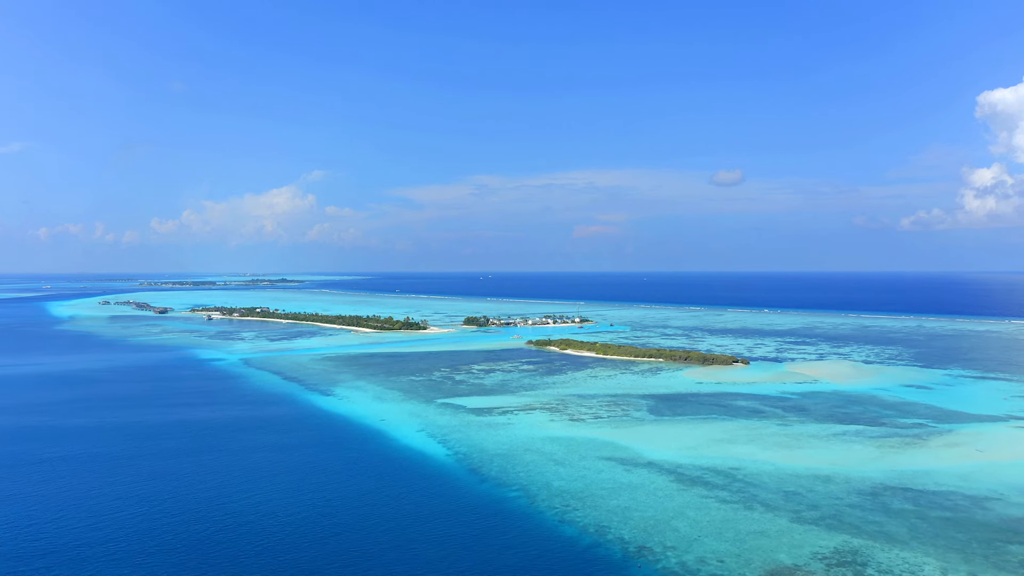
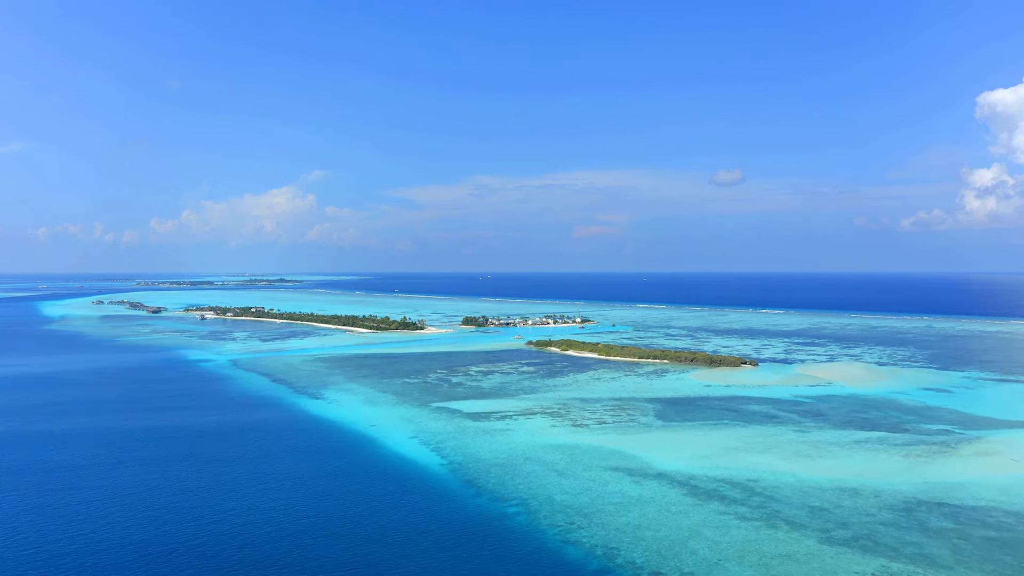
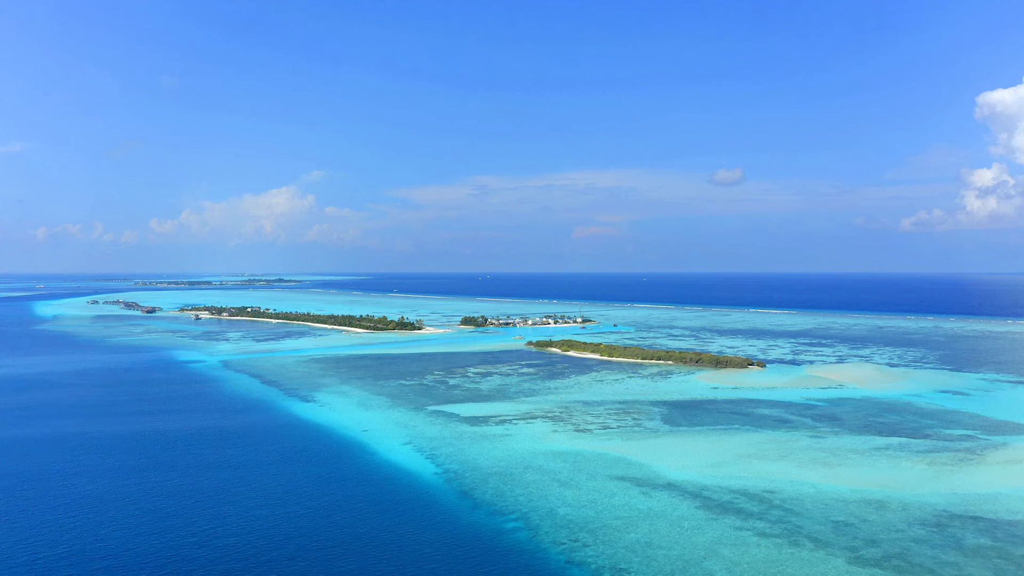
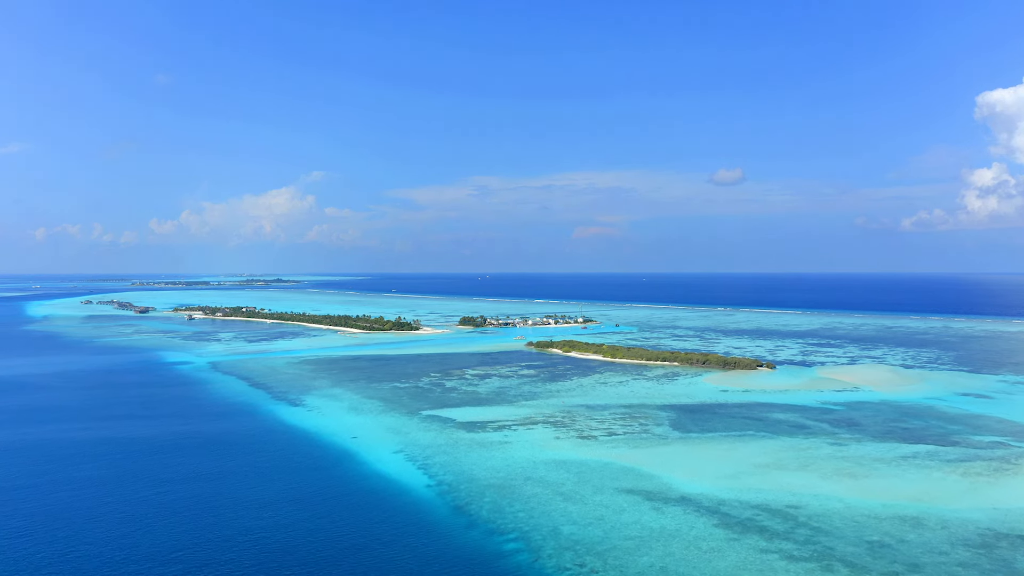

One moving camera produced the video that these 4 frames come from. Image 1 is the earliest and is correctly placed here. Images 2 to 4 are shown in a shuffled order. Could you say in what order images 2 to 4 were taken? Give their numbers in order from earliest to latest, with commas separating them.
2, 3, 4
